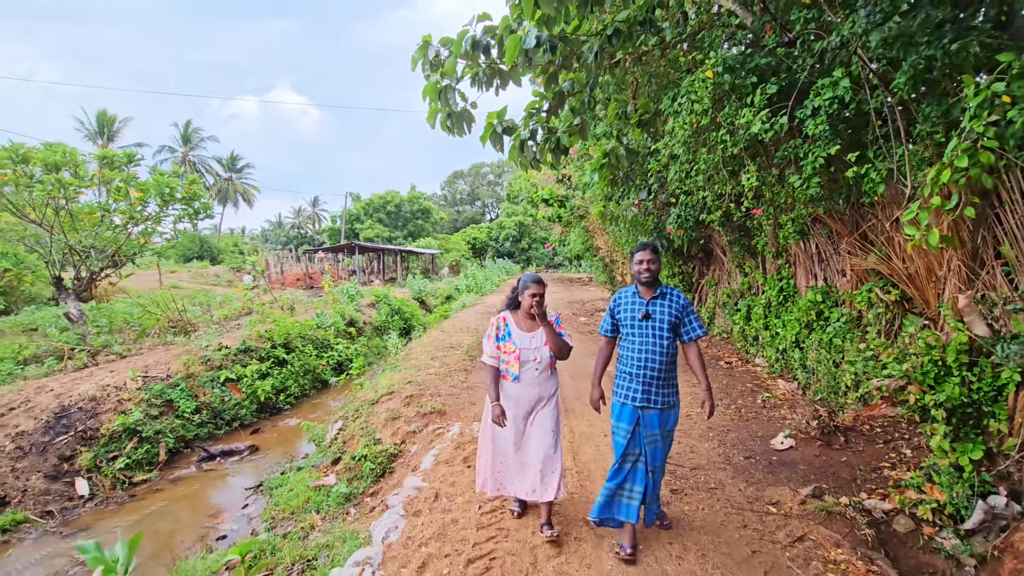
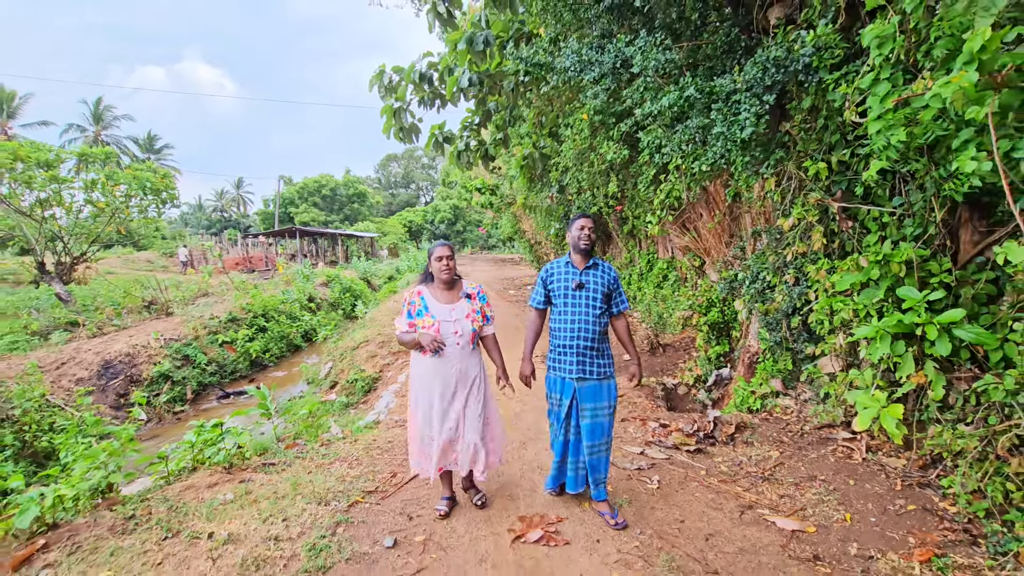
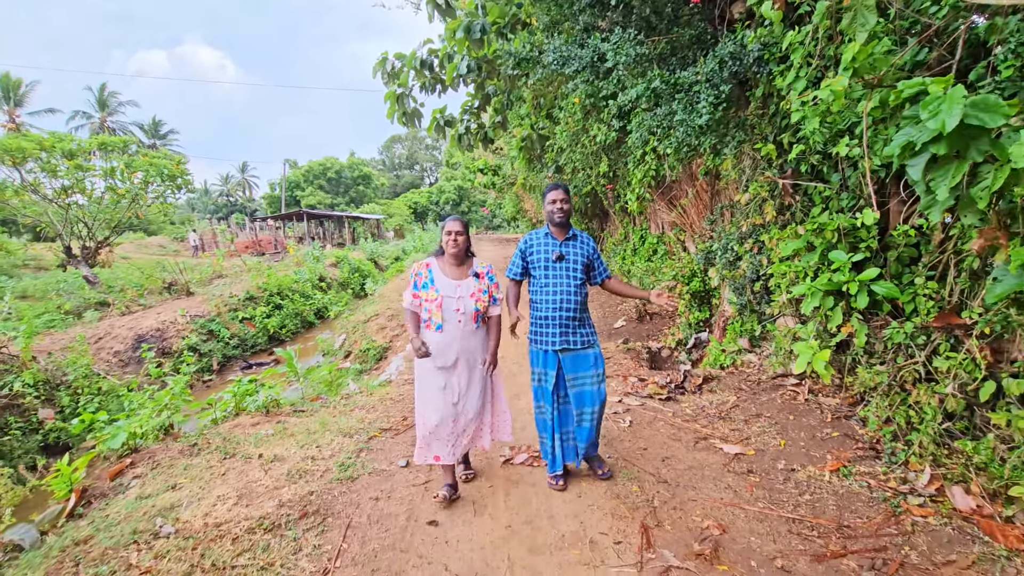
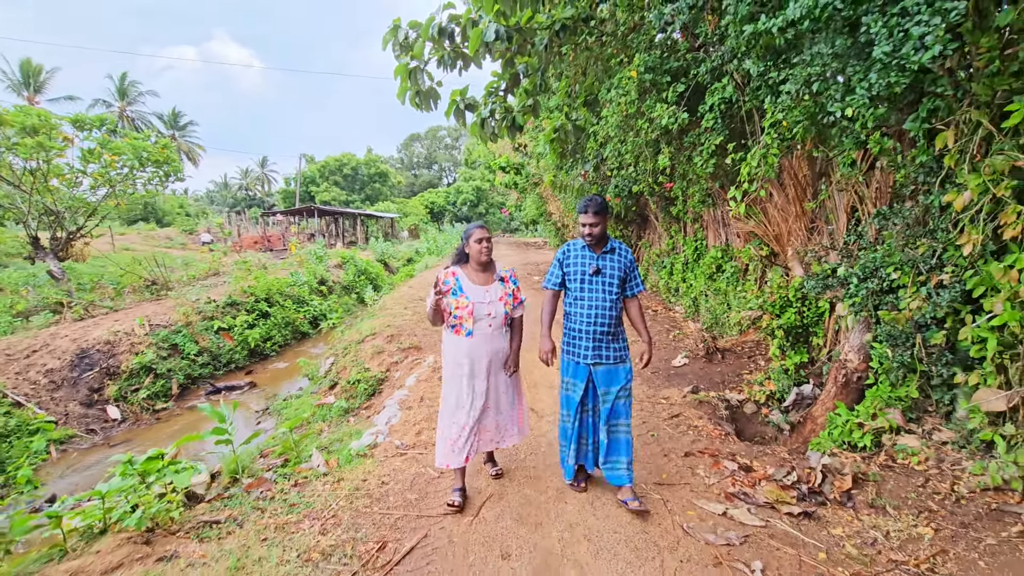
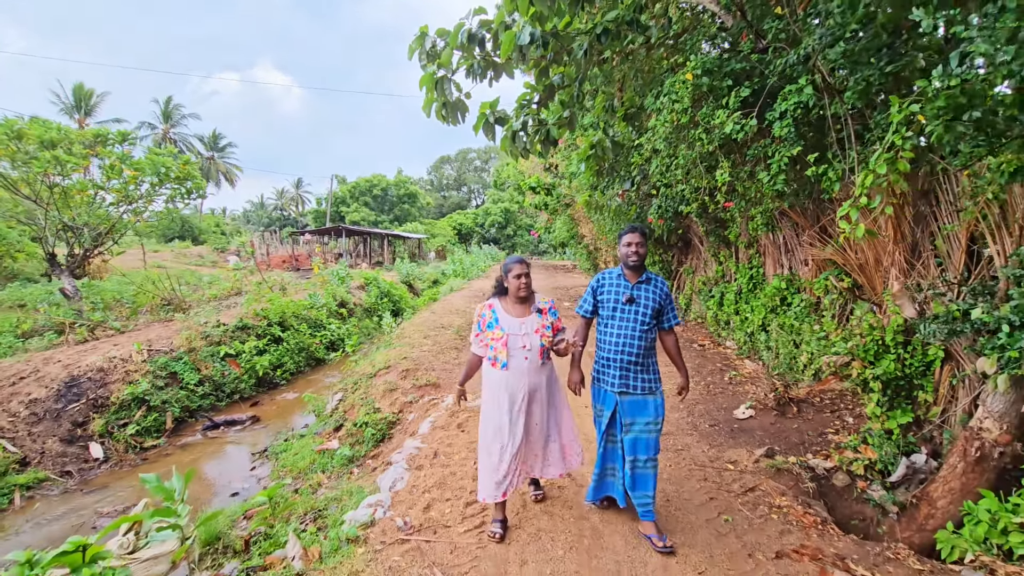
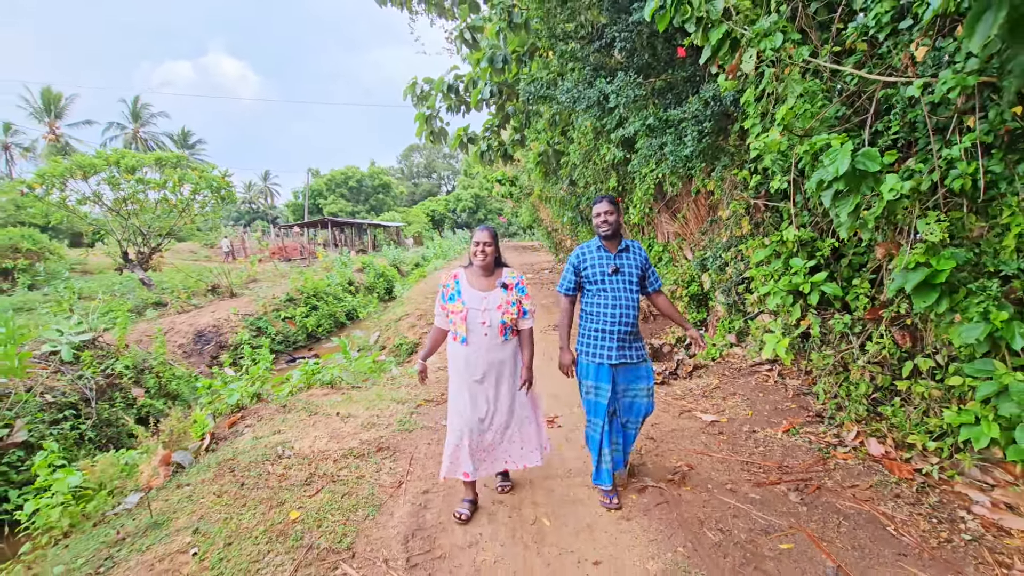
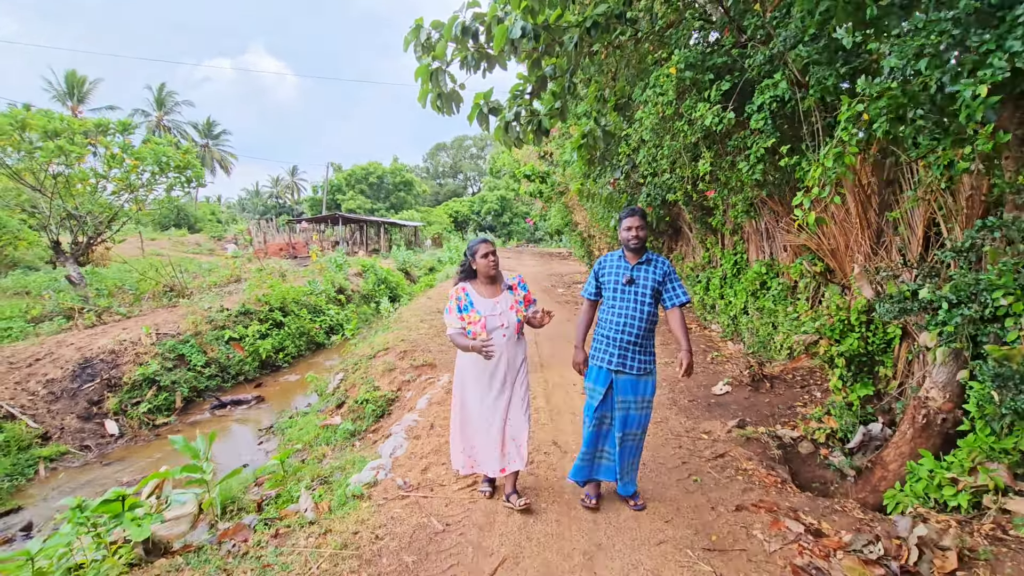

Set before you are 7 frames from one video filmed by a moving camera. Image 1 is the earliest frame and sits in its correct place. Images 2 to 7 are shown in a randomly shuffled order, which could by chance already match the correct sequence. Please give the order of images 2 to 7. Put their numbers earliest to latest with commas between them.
5, 7, 4, 2, 3, 6
